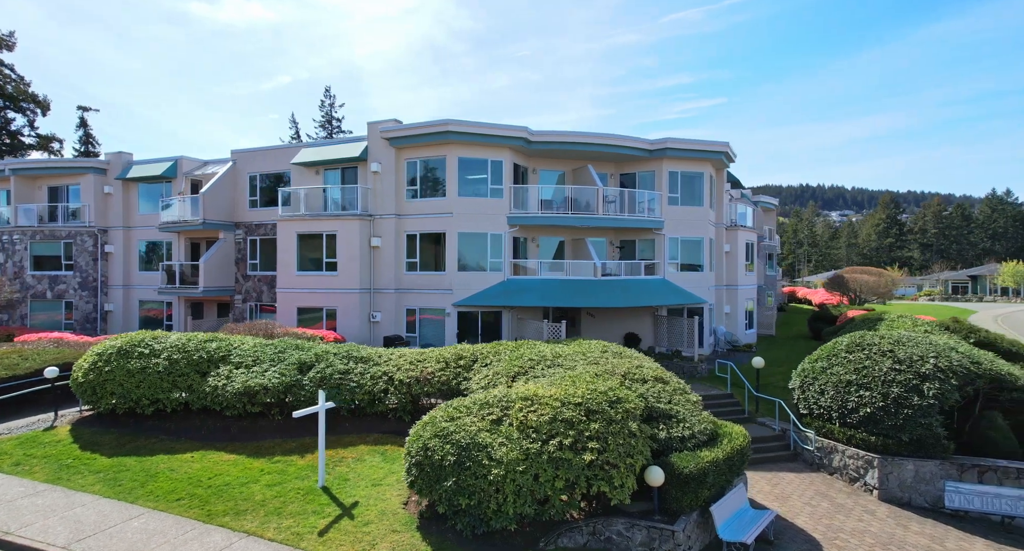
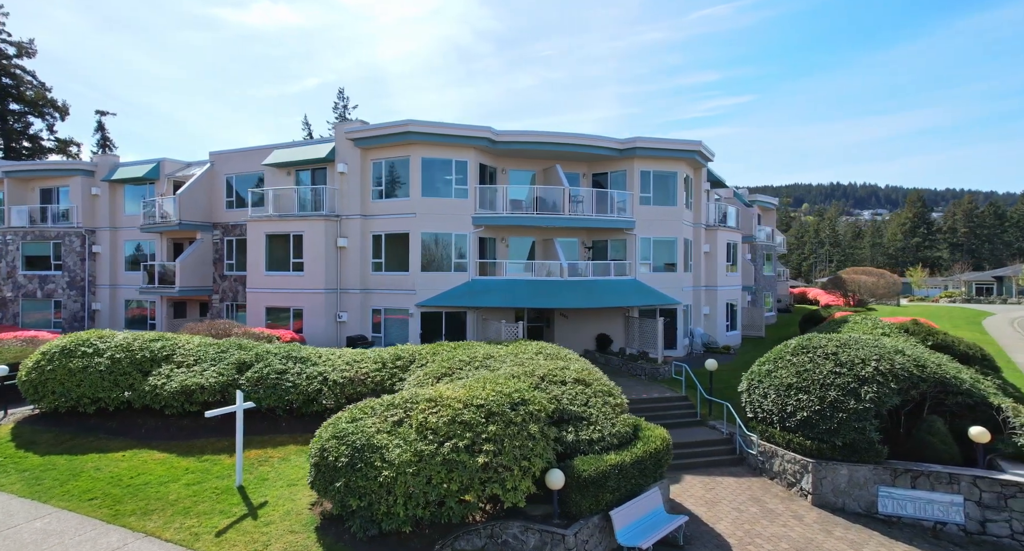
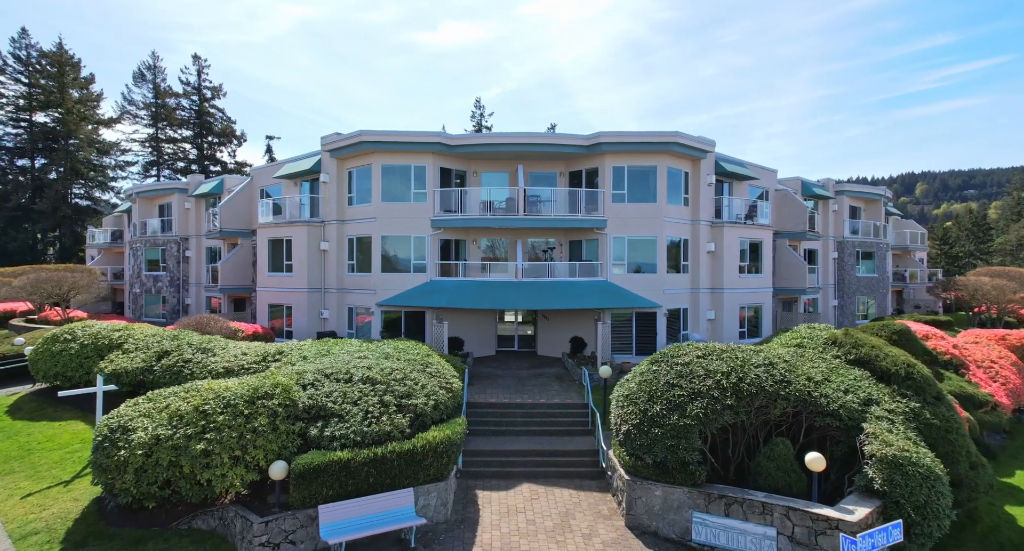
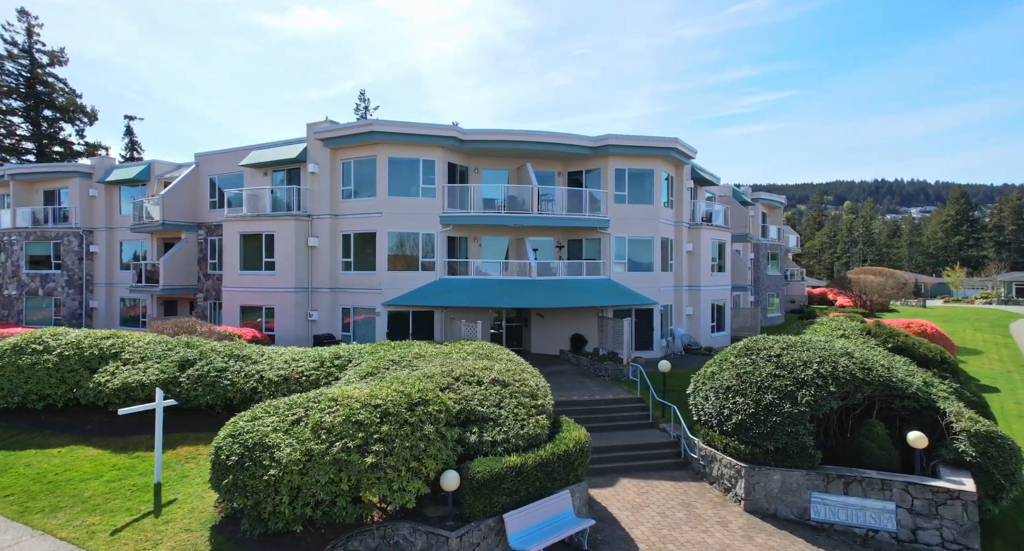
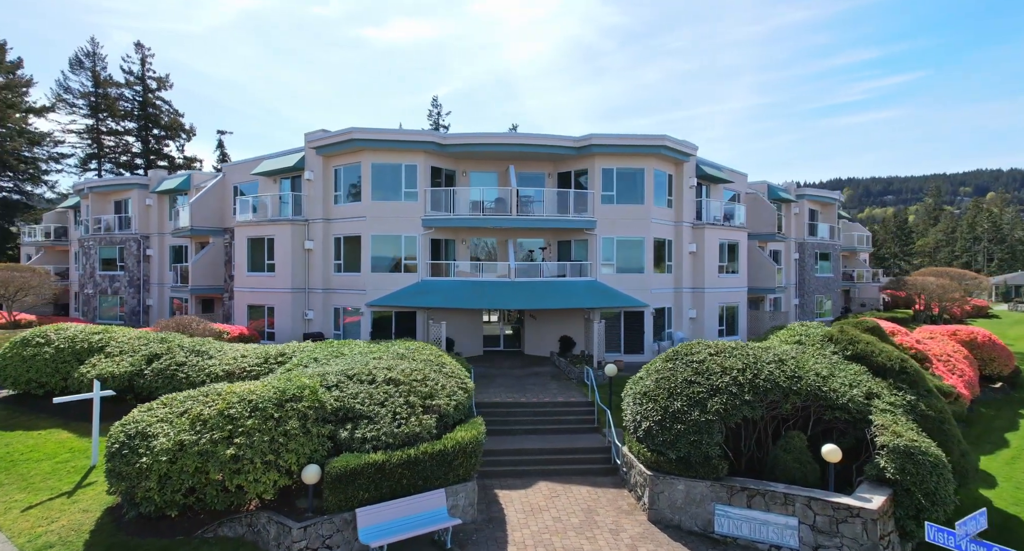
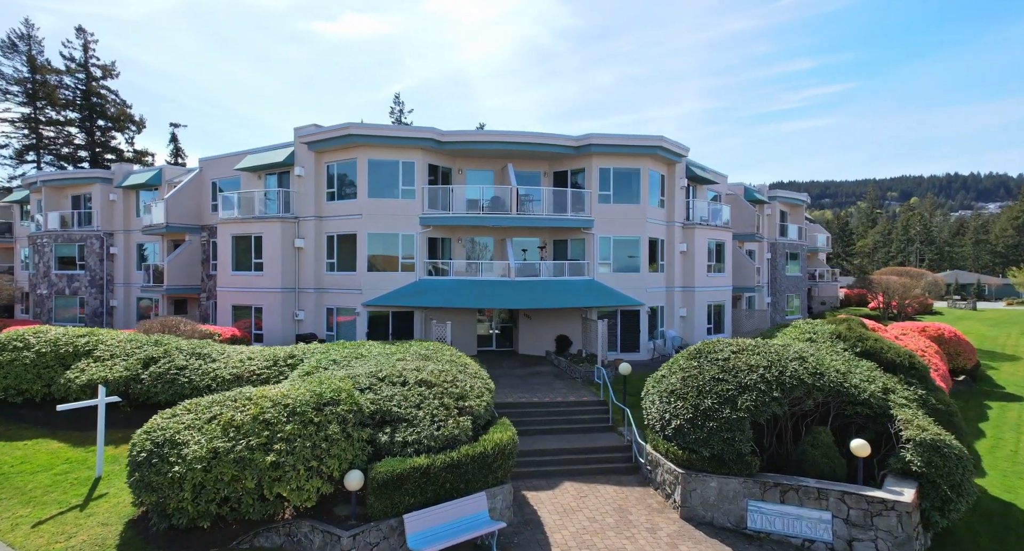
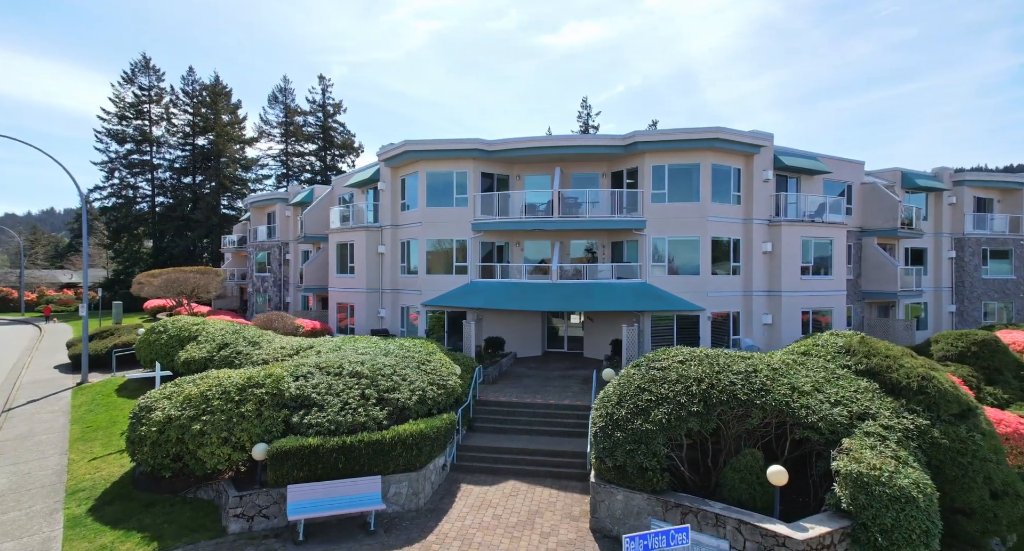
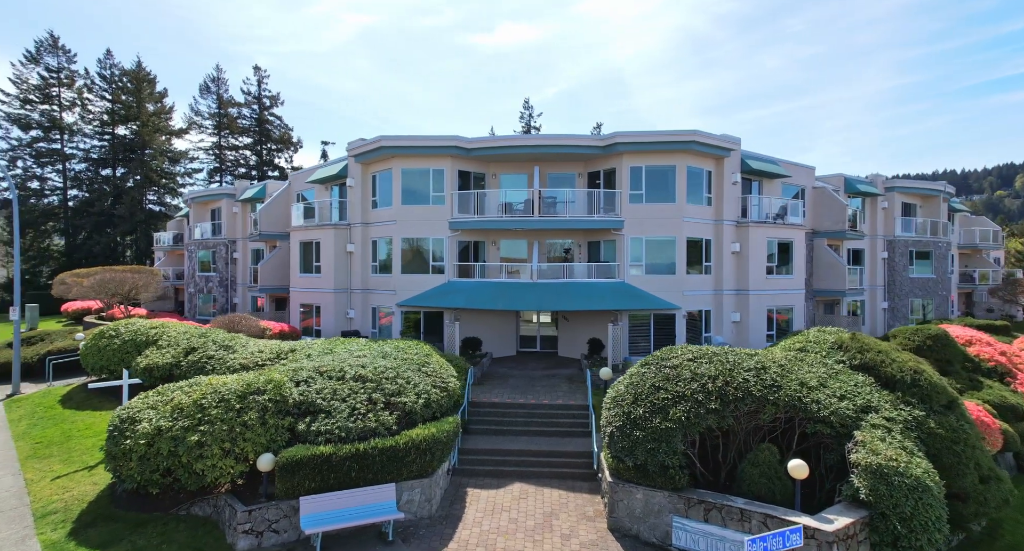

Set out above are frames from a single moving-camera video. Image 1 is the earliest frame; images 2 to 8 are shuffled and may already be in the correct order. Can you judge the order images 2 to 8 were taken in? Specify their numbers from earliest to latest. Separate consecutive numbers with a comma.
2, 4, 6, 5, 3, 8, 7
